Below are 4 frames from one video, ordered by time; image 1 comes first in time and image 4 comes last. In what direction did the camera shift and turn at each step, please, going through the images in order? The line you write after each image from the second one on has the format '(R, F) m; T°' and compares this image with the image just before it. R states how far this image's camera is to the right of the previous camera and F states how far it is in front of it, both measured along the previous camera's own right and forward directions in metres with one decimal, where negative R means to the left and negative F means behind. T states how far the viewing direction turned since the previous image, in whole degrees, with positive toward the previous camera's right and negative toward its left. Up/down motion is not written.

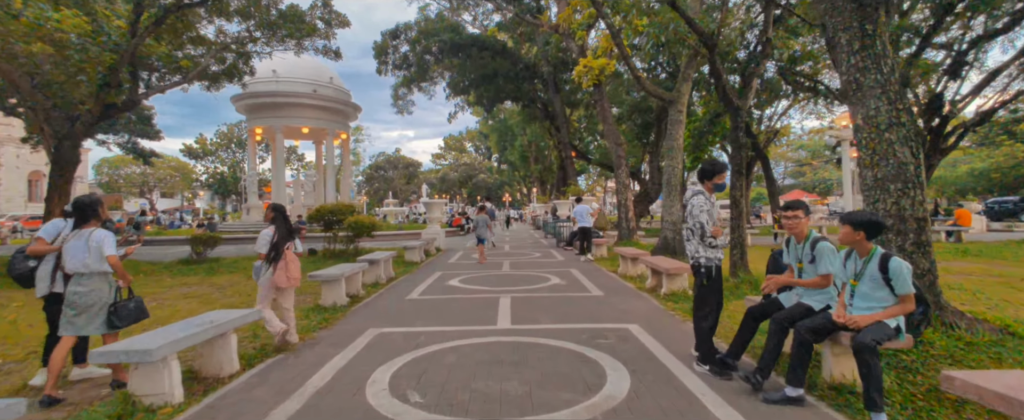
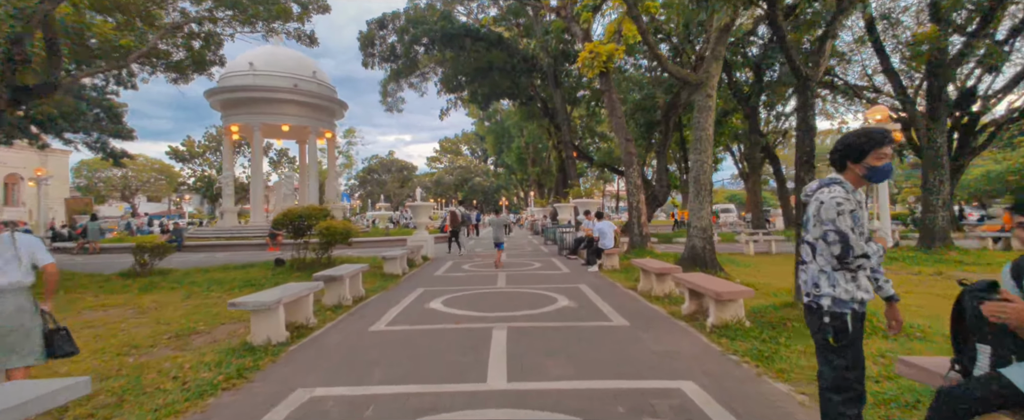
(0.0, +1.7) m; 0°
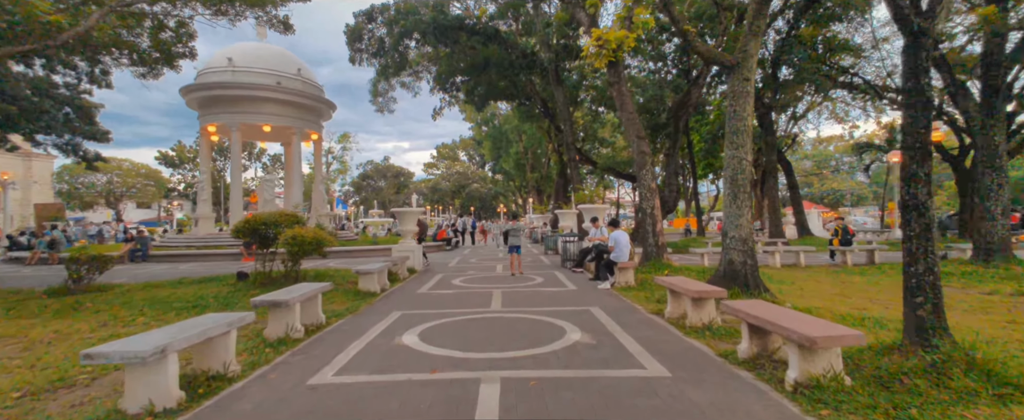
(0.0, +1.5) m; 0°
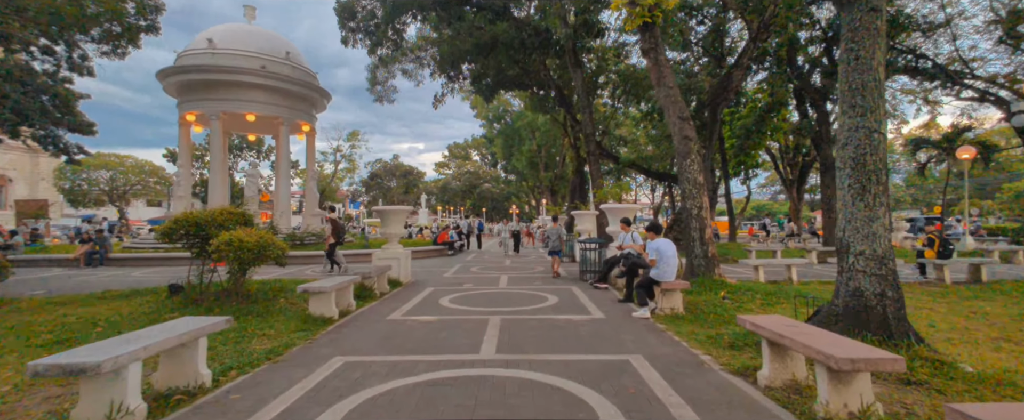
(+0.1, +2.4) m; -2°
